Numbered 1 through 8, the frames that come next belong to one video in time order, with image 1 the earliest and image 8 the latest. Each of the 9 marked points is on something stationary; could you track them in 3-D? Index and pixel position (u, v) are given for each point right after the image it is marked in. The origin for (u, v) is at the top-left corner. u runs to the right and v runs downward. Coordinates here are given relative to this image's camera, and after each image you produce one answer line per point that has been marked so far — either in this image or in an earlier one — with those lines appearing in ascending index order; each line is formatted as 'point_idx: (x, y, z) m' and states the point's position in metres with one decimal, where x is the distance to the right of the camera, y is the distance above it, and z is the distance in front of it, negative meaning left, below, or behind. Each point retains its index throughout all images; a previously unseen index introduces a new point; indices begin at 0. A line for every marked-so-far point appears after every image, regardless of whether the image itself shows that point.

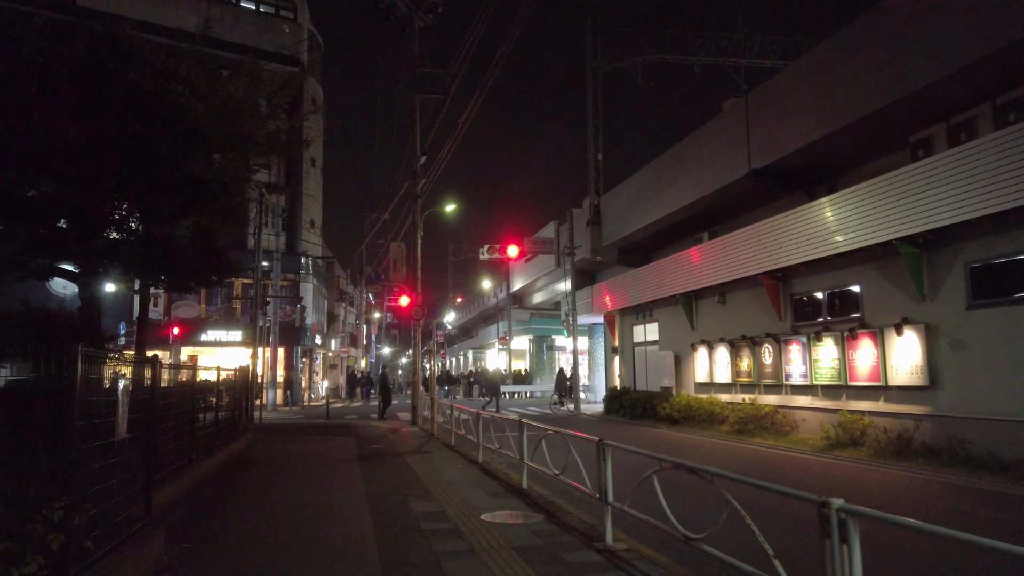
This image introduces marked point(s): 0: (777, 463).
0: (+4.7, -3.1, +13.3) m
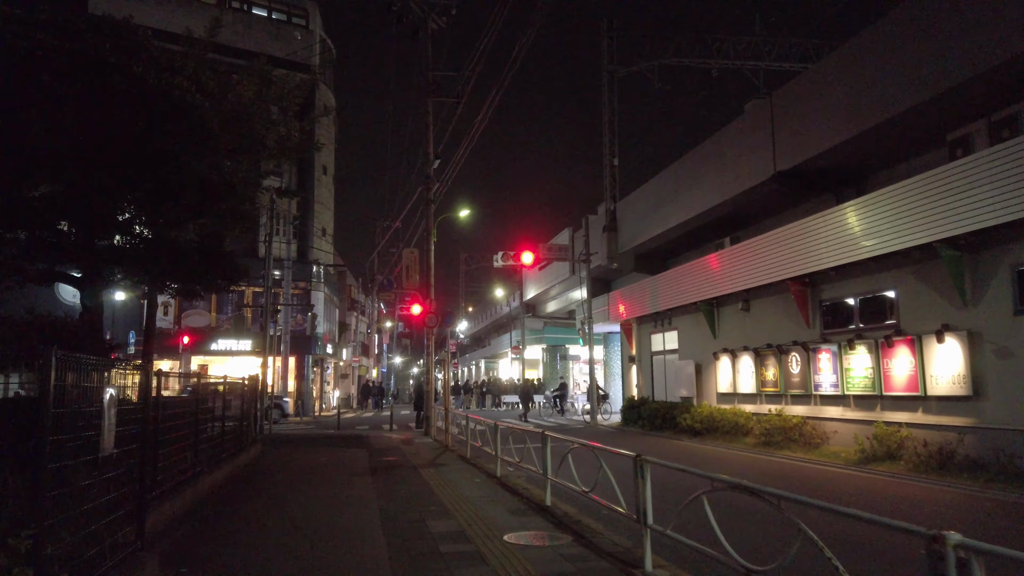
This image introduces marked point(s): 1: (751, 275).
0: (+5.1, -3.2, +12.6) m
1: (+5.5, +0.3, +17.1) m
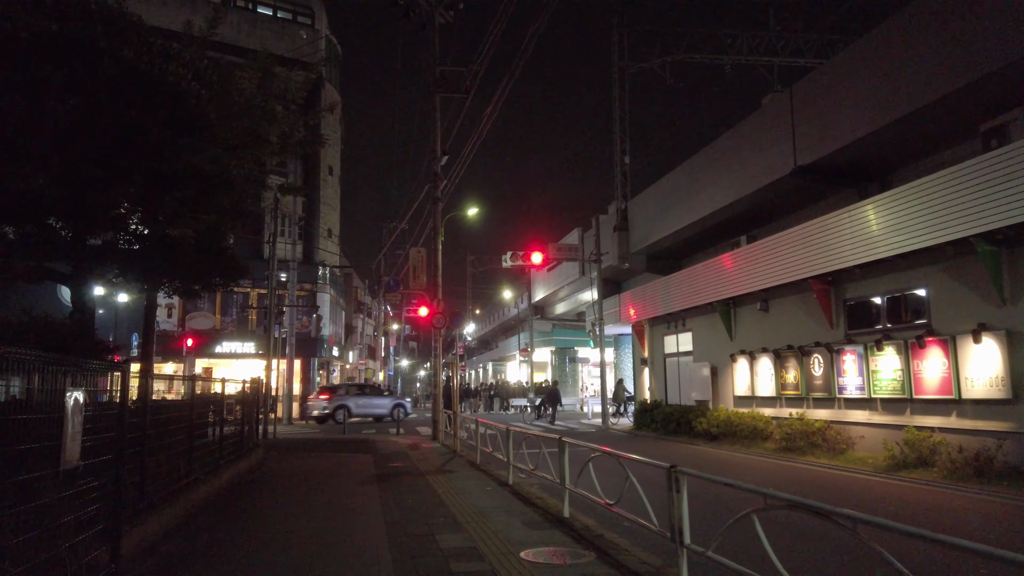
0: (+5.2, -3.2, +12.0) m
1: (+5.7, +0.3, +16.5) m
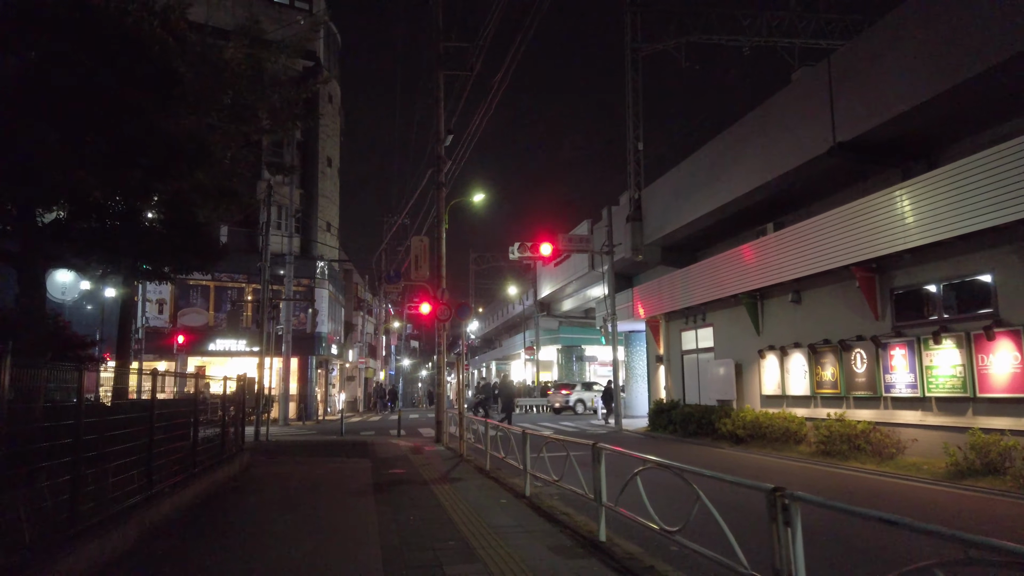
0: (+5.5, -3.0, +10.6) m
1: (+5.9, +0.5, +15.1) m
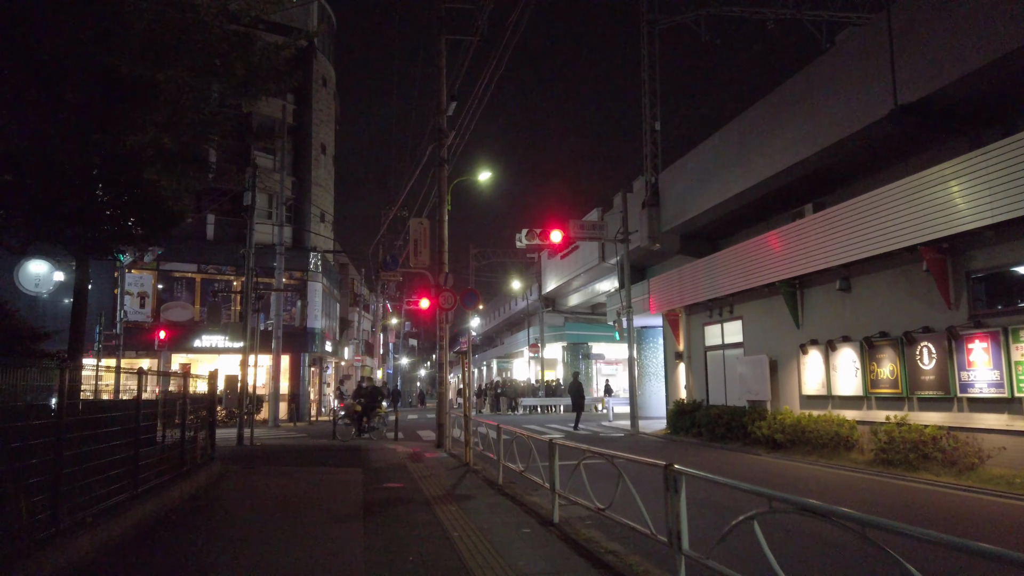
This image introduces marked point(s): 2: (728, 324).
0: (+5.7, -2.7, +8.8) m
1: (+6.2, +0.8, +13.3) m
2: (+5.6, -0.9, +19.3) m
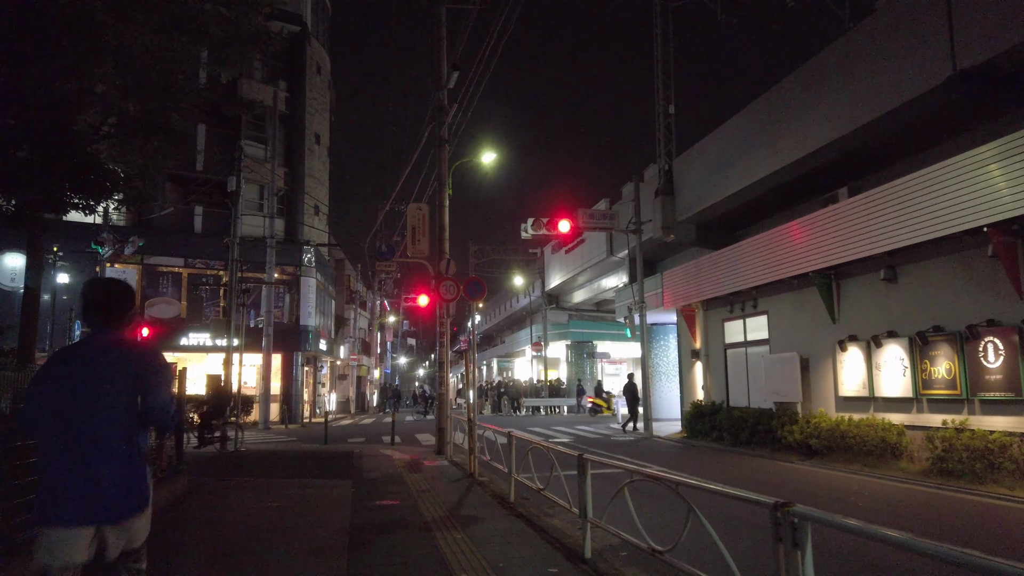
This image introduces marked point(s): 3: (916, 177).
0: (+5.9, -2.5, +7.4) m
1: (+6.3, +1.0, +11.9) m
2: (+5.7, -0.8, +17.9) m
3: (+6.4, +1.7, +11.8) m
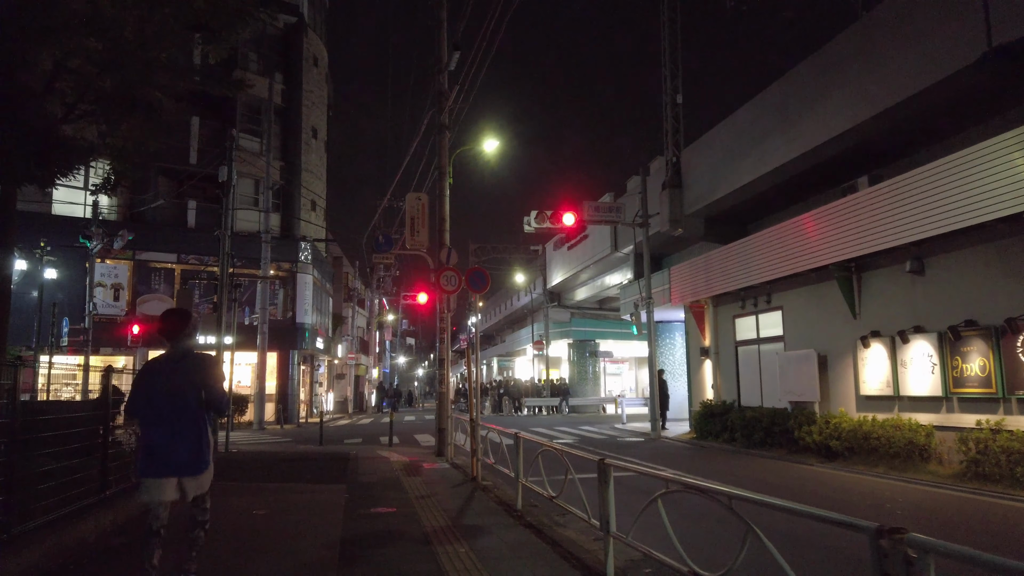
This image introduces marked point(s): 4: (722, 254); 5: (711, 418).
0: (+5.9, -2.4, +6.7) m
1: (+6.4, +1.1, +11.2) m
2: (+5.8, -0.6, +17.2) m
3: (+6.5, +1.9, +11.1) m
4: (+5.1, +0.8, +17.8) m
5: (+4.7, -3.1, +17.5) m
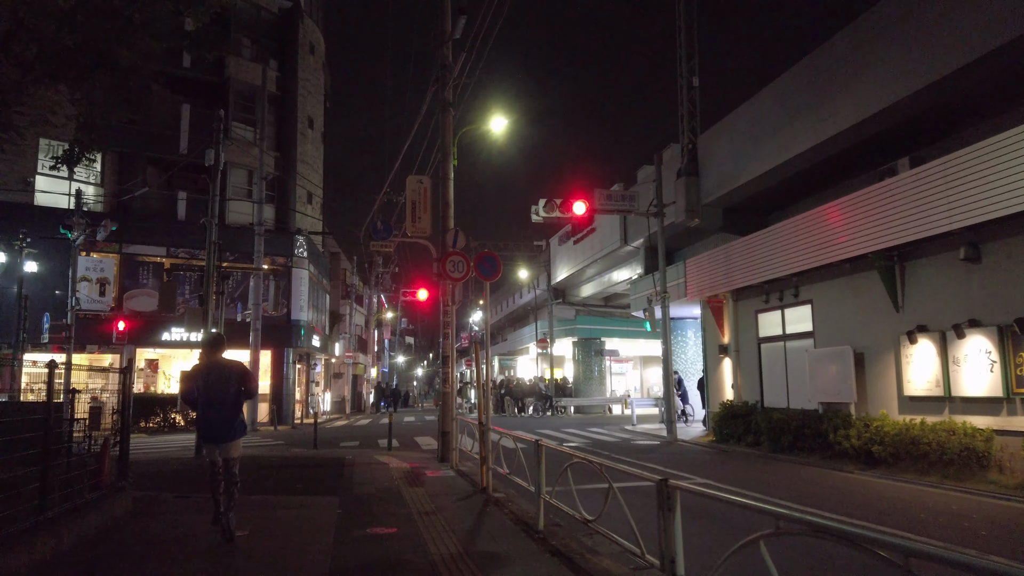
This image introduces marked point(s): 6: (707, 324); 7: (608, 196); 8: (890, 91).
0: (+6.1, -2.3, +5.6) m
1: (+6.6, +1.2, +10.1) m
2: (+6.0, -0.5, +16.0) m
3: (+6.6, +2.0, +9.9) m
4: (+5.3, +1.0, +16.7) m
5: (+4.9, -2.9, +16.4) m
6: (+5.1, -1.0, +19.7) m
7: (+2.5, +2.4, +19.3) m
8: (+6.4, +3.3, +12.6) m
